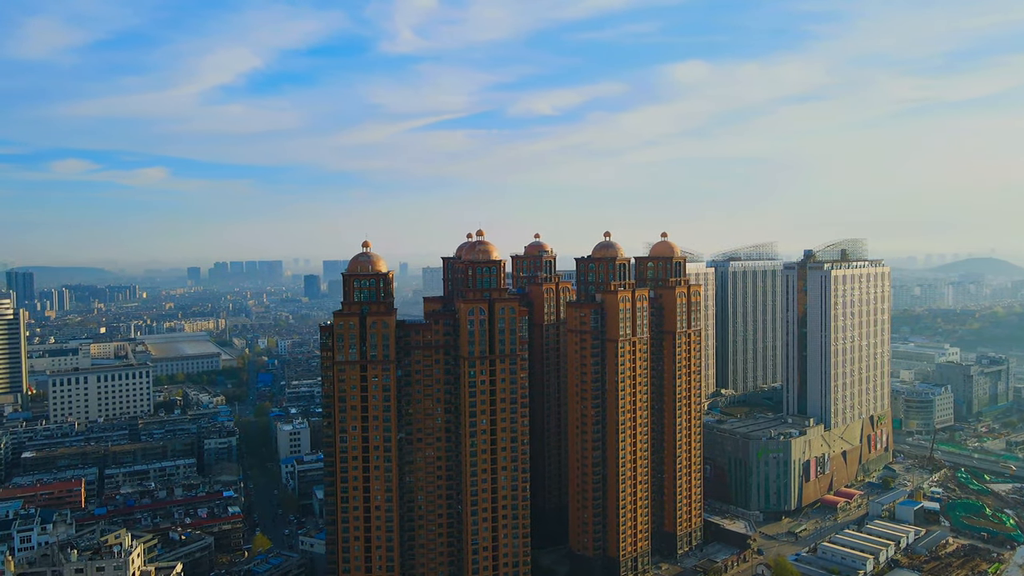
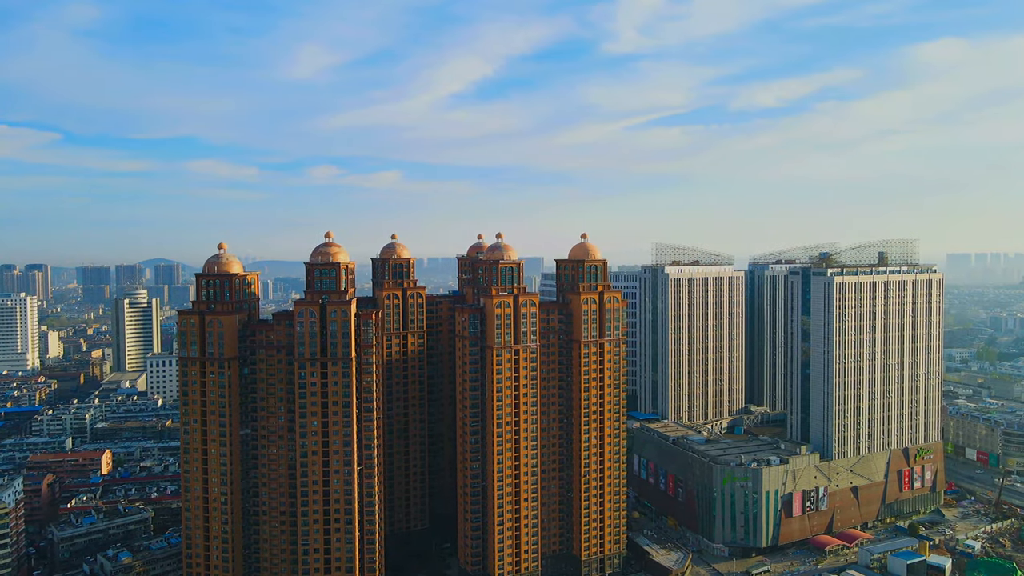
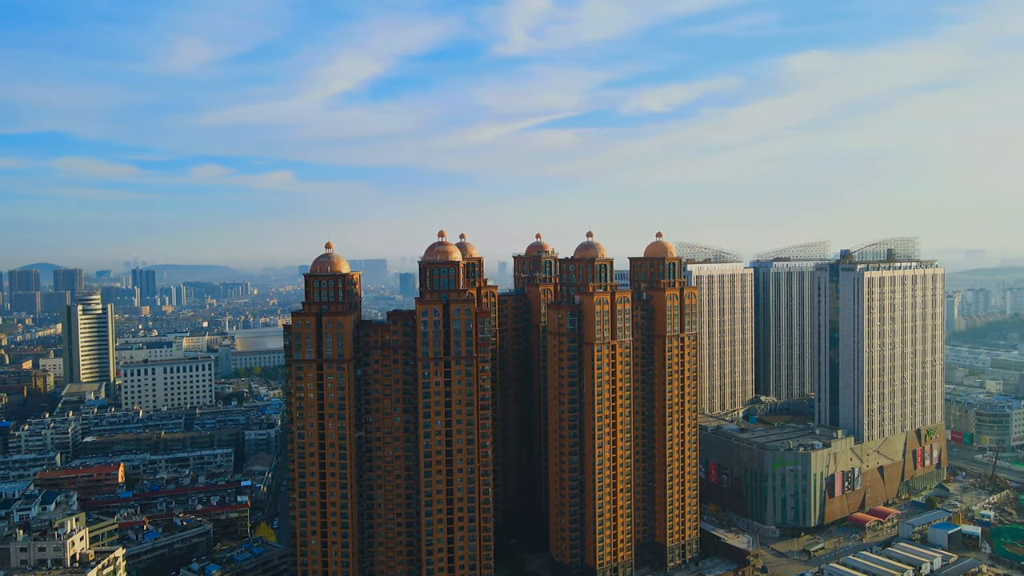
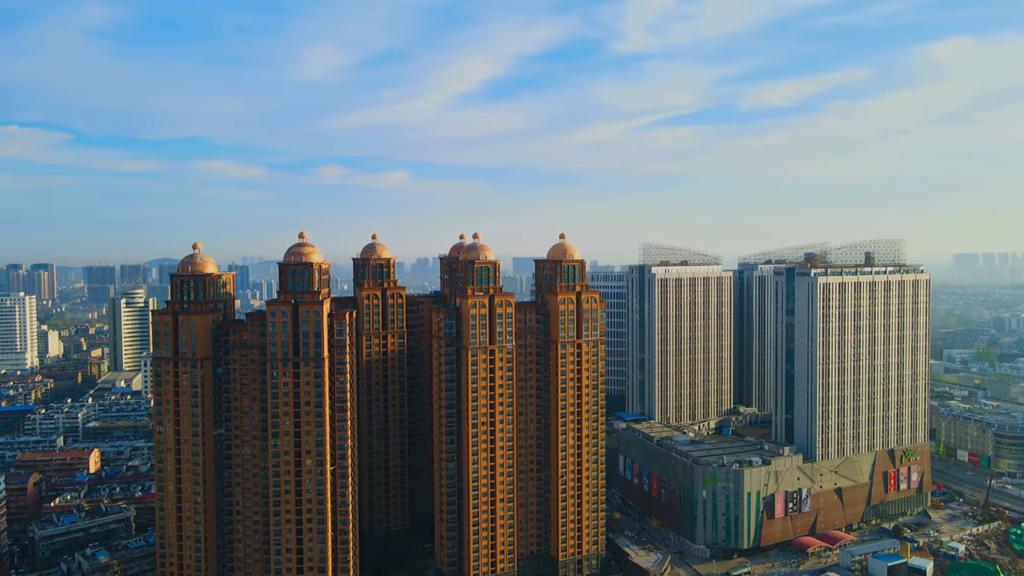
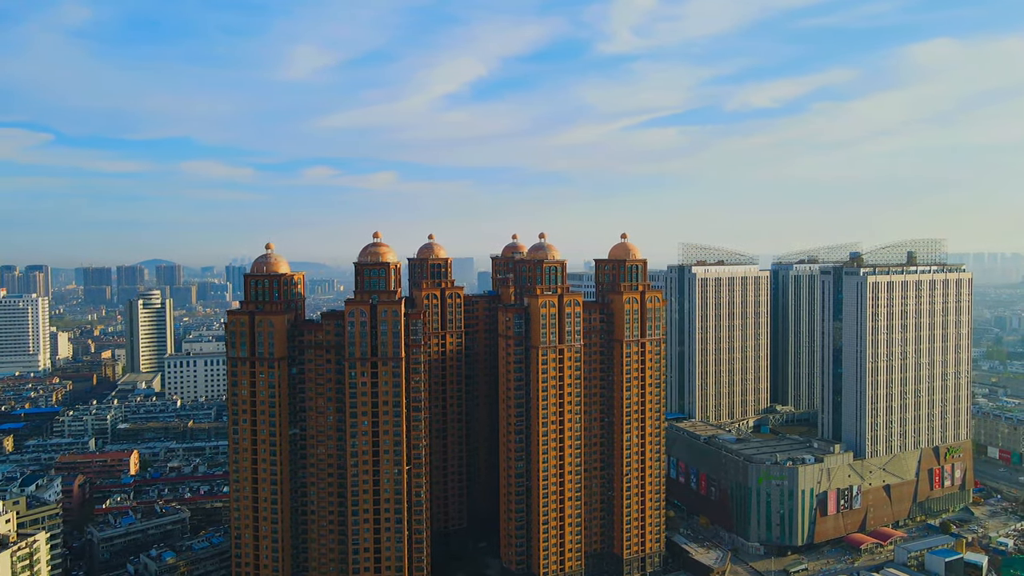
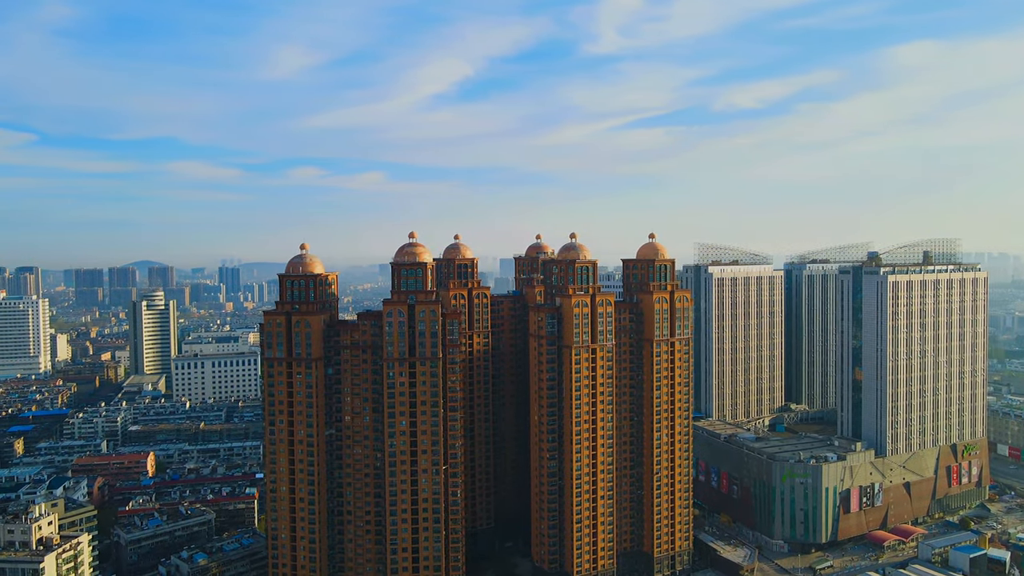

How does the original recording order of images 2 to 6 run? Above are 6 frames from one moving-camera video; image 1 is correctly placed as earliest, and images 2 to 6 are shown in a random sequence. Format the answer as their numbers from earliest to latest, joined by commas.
3, 6, 5, 2, 4
